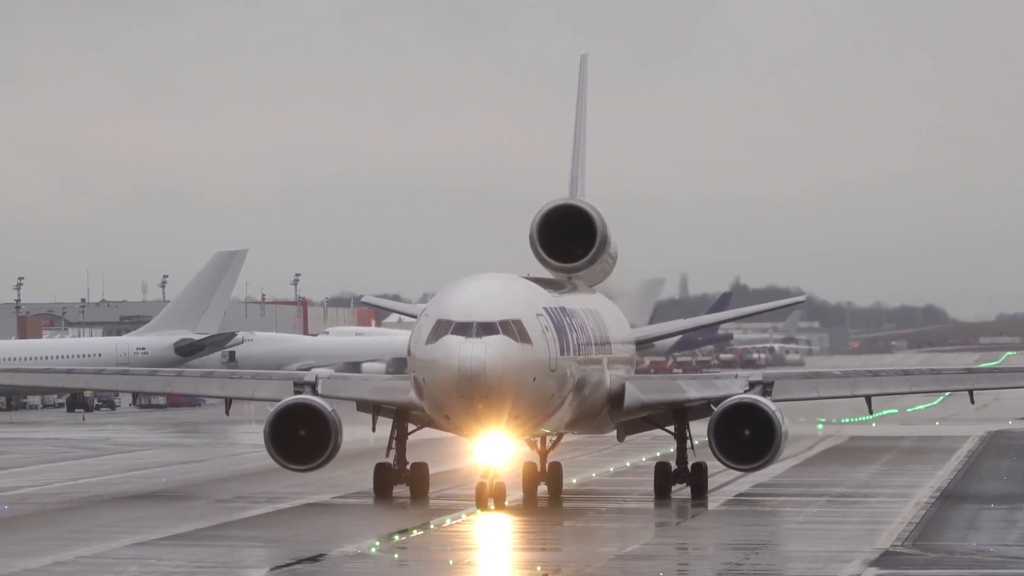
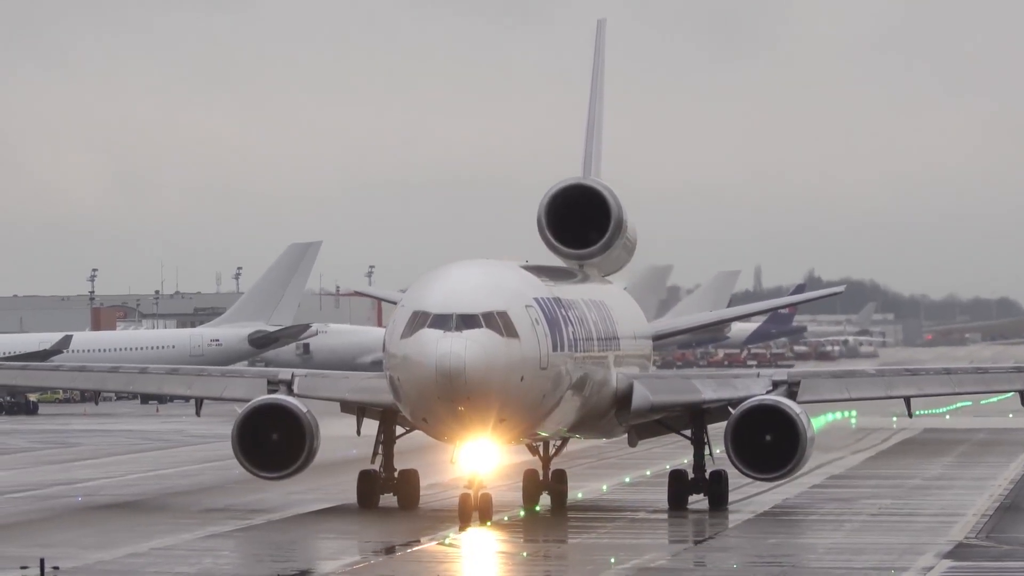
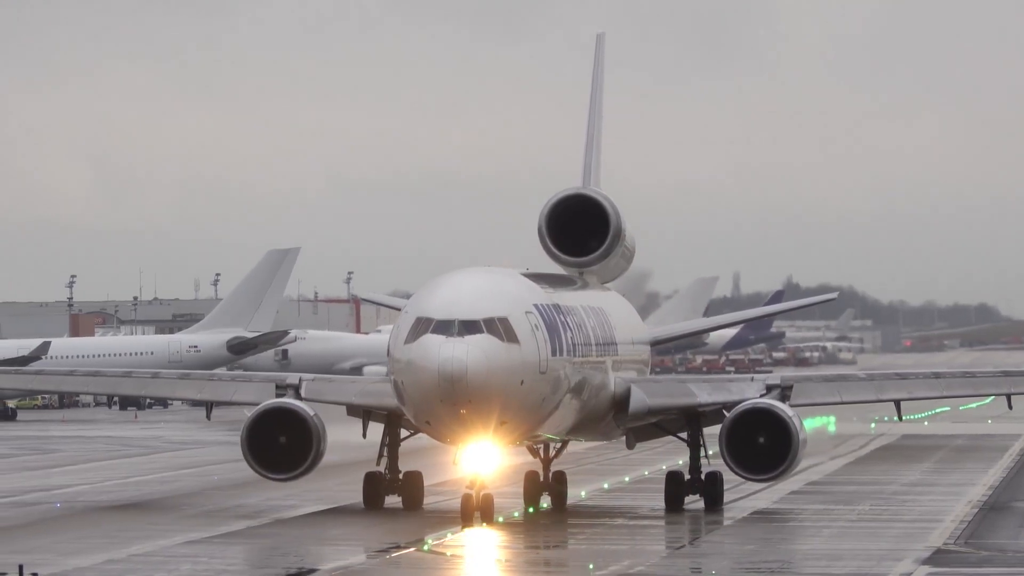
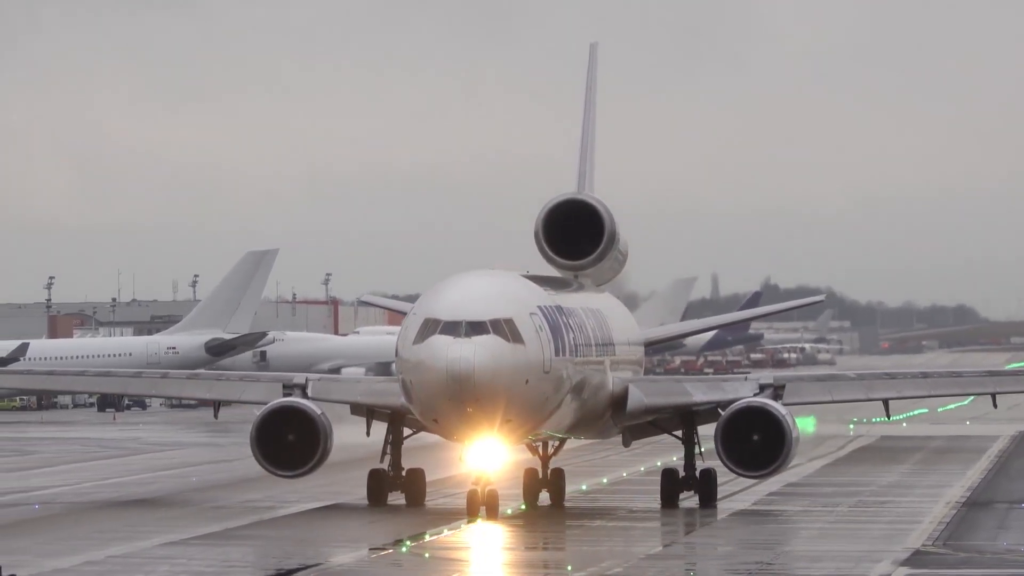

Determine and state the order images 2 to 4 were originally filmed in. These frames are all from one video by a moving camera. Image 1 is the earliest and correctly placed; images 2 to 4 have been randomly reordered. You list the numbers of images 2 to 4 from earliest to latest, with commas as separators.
4, 3, 2
